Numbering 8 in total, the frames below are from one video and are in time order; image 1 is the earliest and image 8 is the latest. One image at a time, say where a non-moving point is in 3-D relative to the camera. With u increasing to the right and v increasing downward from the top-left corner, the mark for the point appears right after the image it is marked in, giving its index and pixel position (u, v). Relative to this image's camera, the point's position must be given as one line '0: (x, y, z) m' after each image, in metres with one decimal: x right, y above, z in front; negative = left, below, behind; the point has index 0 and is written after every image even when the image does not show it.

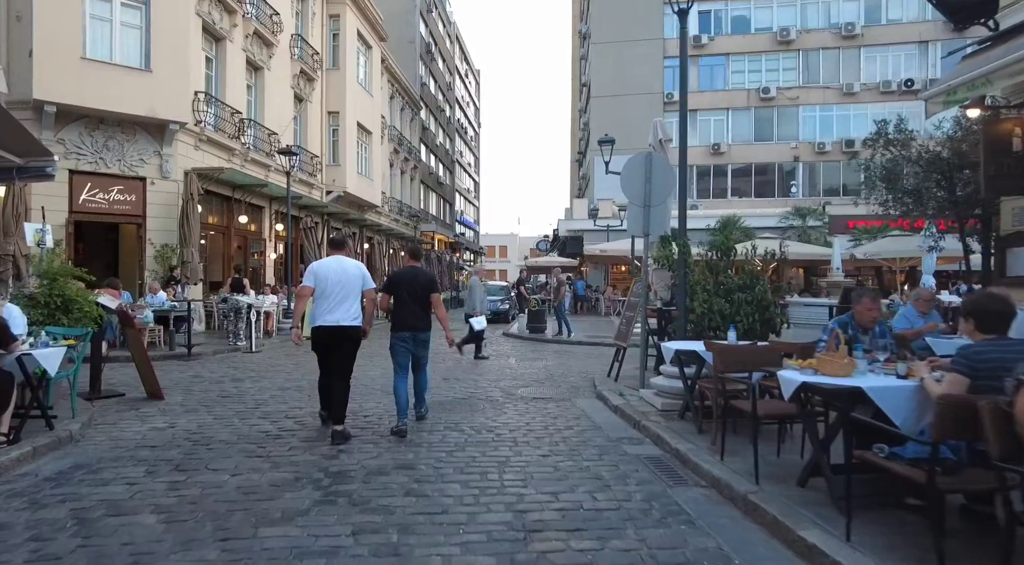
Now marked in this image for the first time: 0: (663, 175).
0: (+1.8, +1.2, +8.2) m
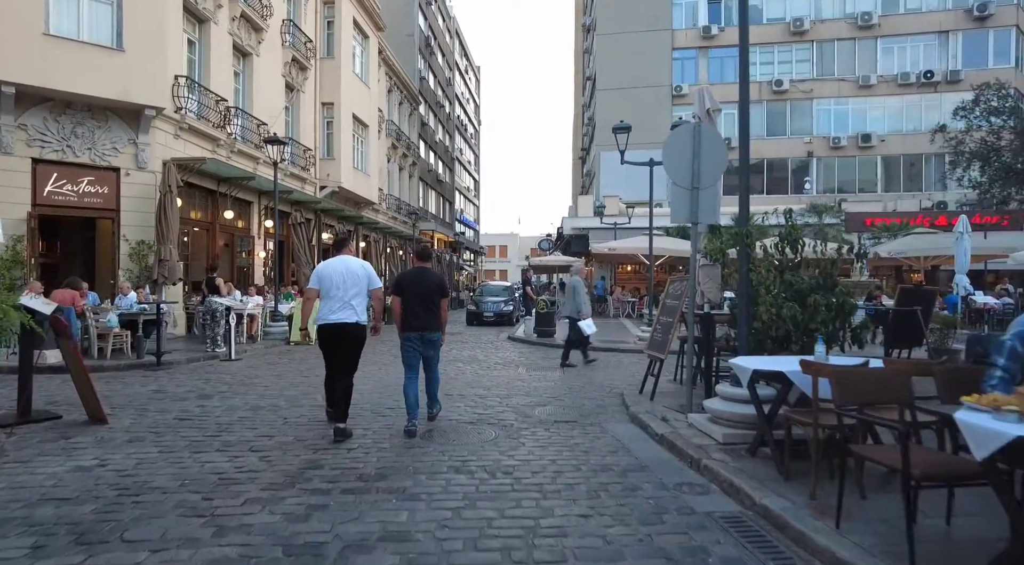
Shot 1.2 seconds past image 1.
0: (+1.9, +1.2, +6.7) m
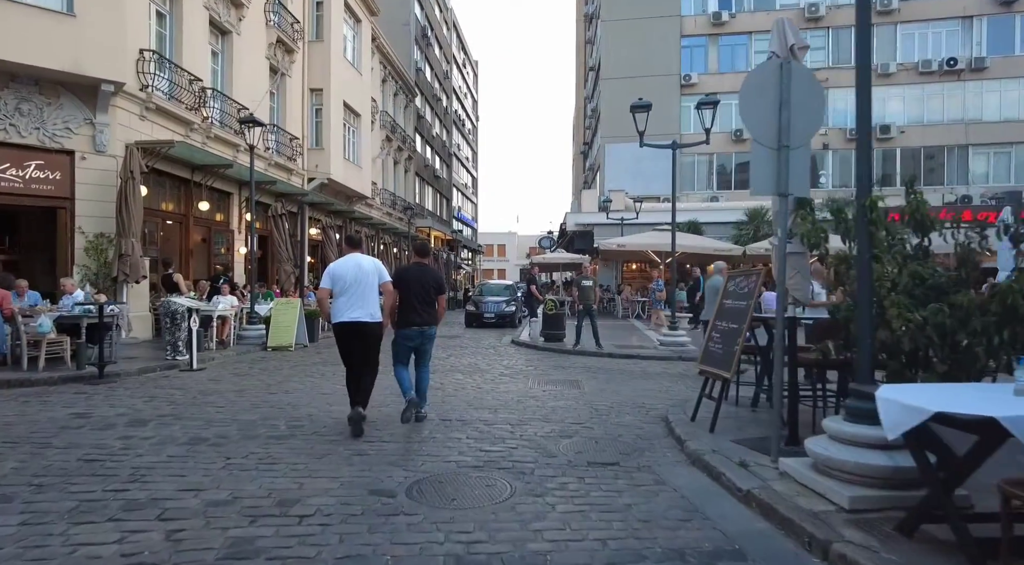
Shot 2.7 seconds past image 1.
0: (+2.1, +1.3, +4.9) m
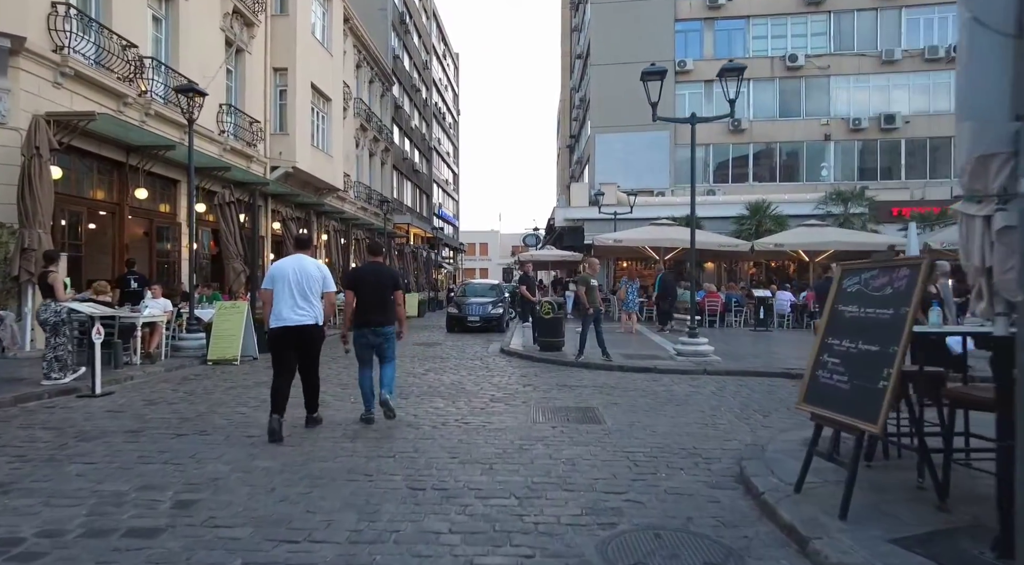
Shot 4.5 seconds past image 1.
0: (+2.2, +1.3, +2.7) m
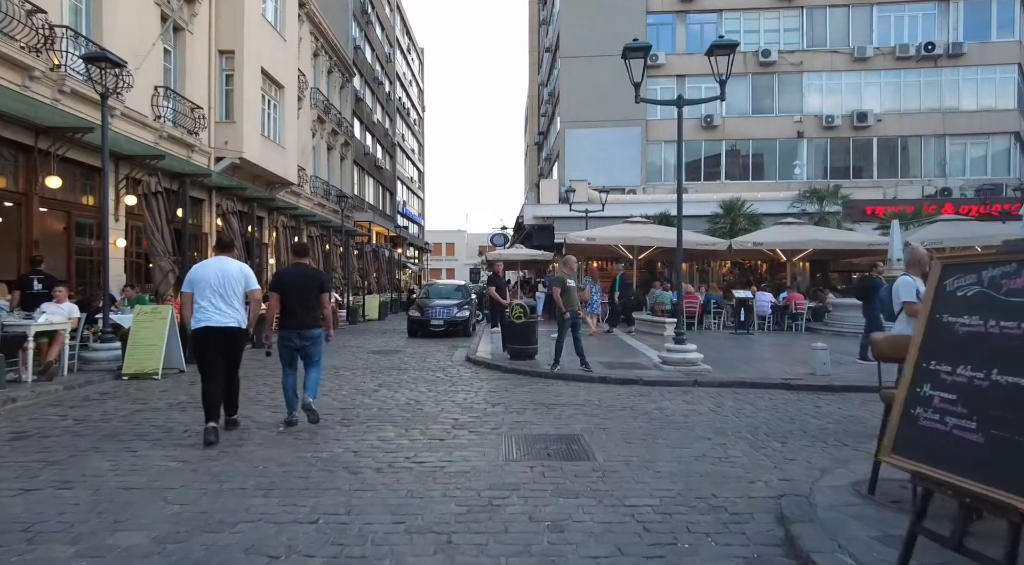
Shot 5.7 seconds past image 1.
0: (+2.1, +1.3, +1.3) m
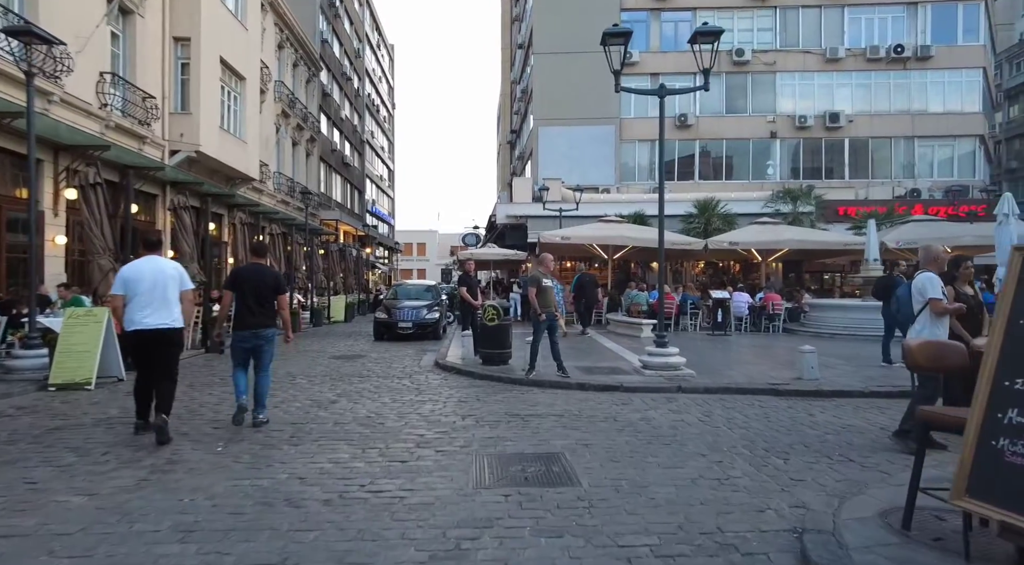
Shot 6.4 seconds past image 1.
0: (+2.1, +1.3, +0.6) m
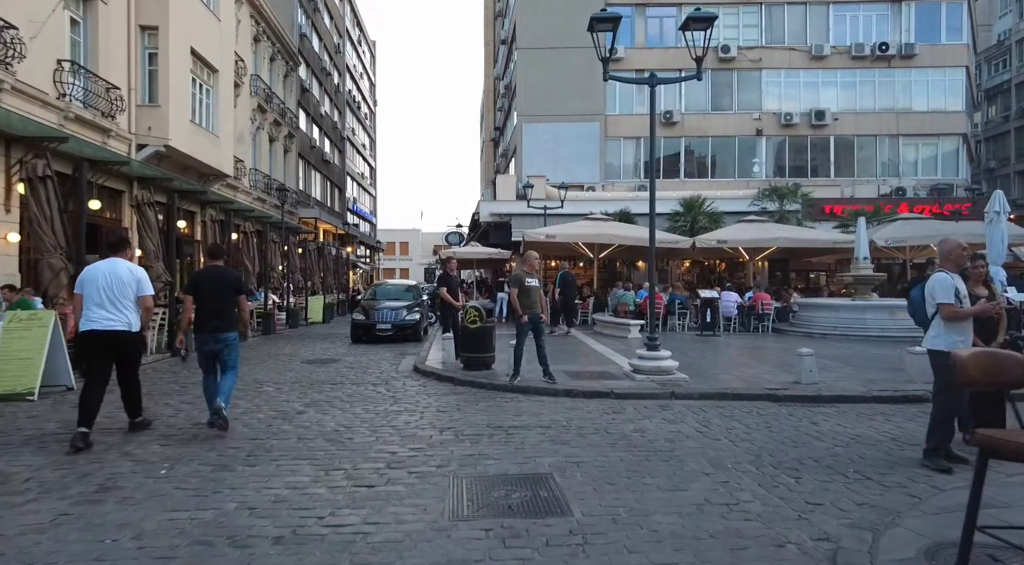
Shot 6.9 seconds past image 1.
0: (+2.0, +1.3, 0.0) m
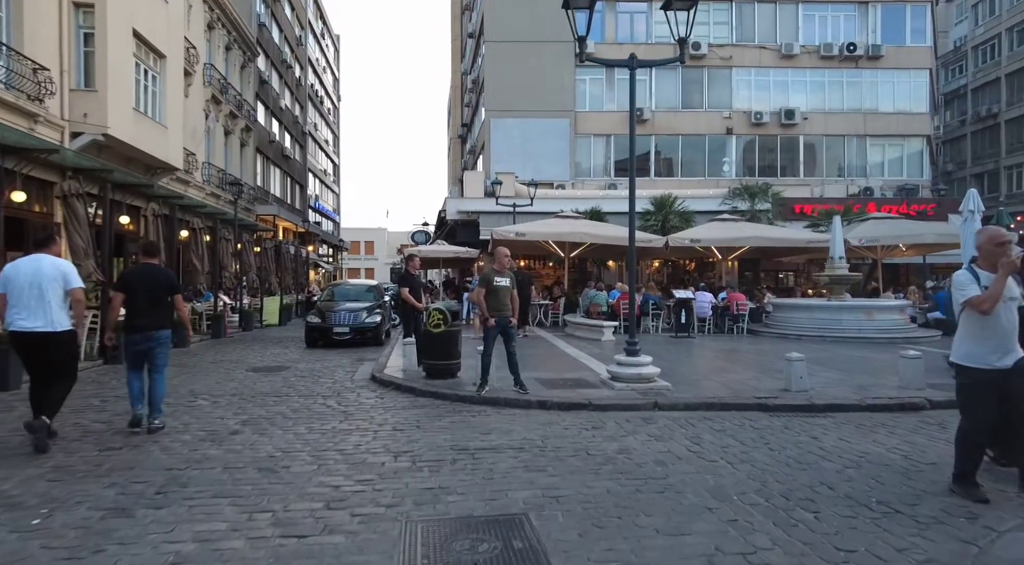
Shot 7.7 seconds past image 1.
0: (+2.1, +1.3, -0.8) m
